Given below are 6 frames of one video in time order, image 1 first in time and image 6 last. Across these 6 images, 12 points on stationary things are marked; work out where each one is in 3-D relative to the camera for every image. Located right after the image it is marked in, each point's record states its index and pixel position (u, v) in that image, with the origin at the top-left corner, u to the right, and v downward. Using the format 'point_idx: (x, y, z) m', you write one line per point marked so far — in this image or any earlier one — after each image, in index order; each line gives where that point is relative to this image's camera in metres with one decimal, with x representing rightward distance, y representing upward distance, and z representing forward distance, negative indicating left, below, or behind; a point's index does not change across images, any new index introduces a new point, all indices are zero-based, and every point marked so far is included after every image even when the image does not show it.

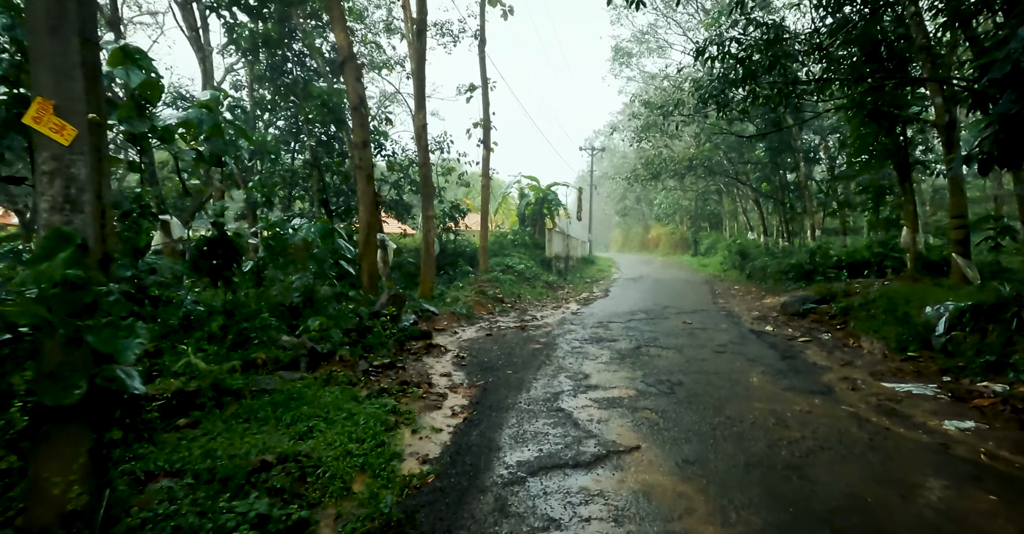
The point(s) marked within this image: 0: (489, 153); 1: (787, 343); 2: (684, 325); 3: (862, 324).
0: (-0.7, +3.6, +16.5) m
1: (+3.7, -1.0, +7.1) m
2: (+2.8, -1.0, +8.6) m
3: (+5.2, -0.9, +7.8) m
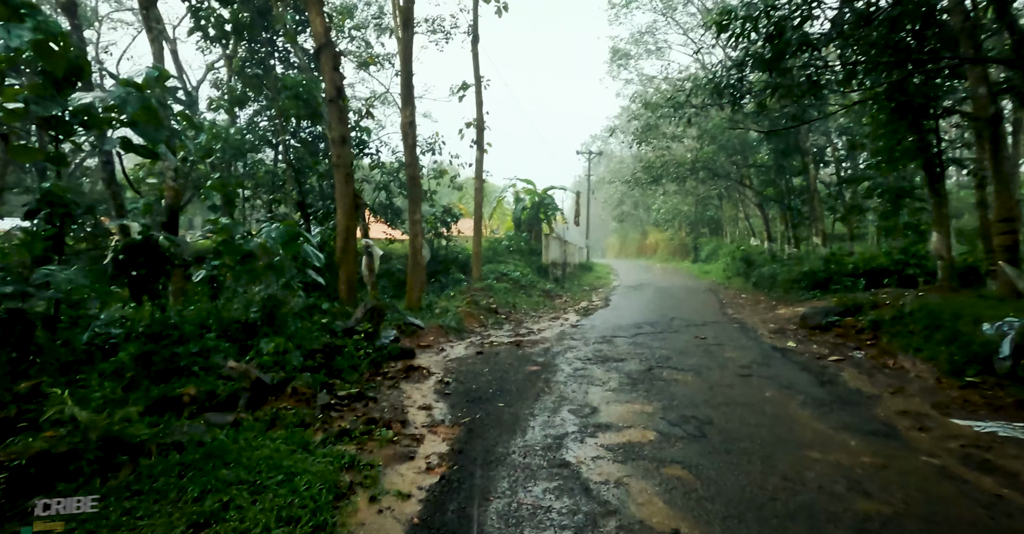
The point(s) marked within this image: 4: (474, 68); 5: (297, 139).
0: (-0.9, +3.3, +15.7) m
1: (+3.6, -1.2, +6.3) m
2: (+2.7, -1.1, +7.7) m
3: (+5.2, -1.0, +7.0) m
4: (-1.1, +5.9, +15.6) m
5: (-4.5, +2.7, +11.1) m
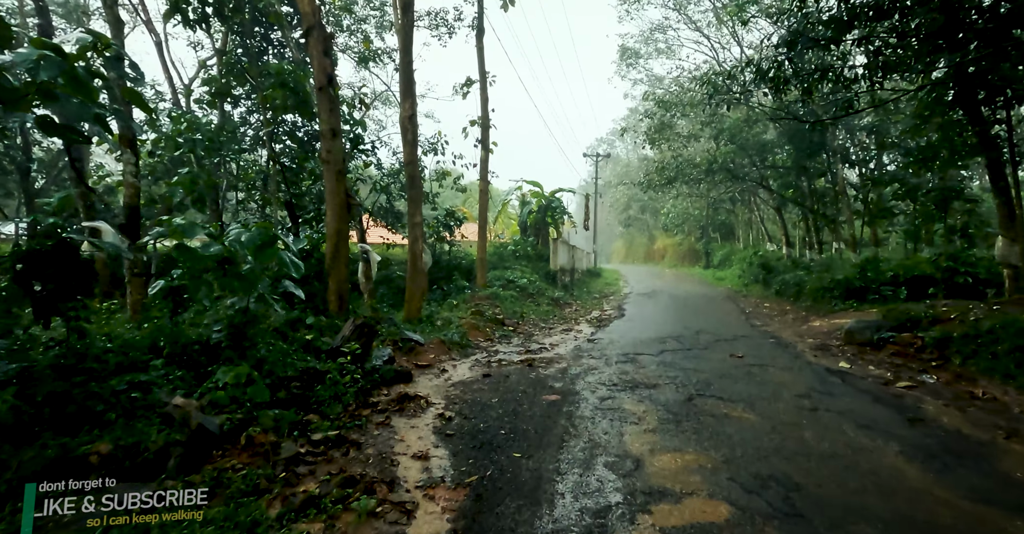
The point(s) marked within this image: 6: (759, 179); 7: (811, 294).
0: (-0.7, +3.2, +14.8) m
1: (+3.8, -1.3, +5.3) m
2: (+2.9, -1.2, +6.8) m
3: (+5.3, -1.1, +6.0) m
4: (-0.9, +5.7, +14.8) m
5: (-4.4, +2.6, +10.2) m
6: (+9.2, +3.3, +19.7) m
7: (+7.3, -0.7, +12.9) m
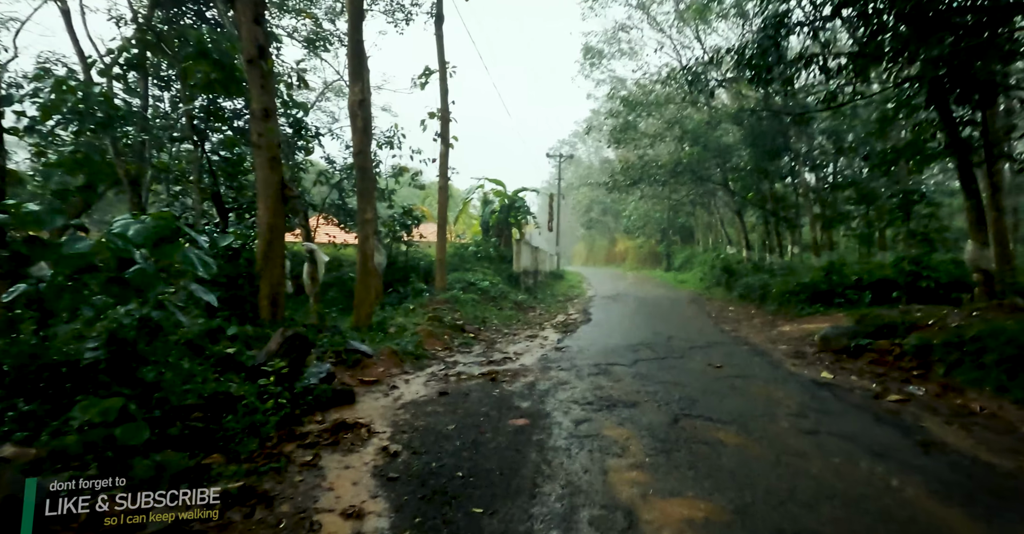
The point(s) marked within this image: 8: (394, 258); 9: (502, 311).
0: (-1.7, +3.1, +14.0) m
1: (+3.4, -1.3, +4.9) m
2: (+2.4, -1.3, +6.2) m
3: (+4.9, -1.2, +5.6) m
4: (-1.9, +5.7, +13.9) m
5: (-5.1, +2.6, +9.1) m
6: (+7.8, +3.2, +19.6) m
7: (+6.4, -0.7, +12.7) m
8: (-3.3, +0.2, +14.7) m
9: (-0.2, -1.1, +12.7) m
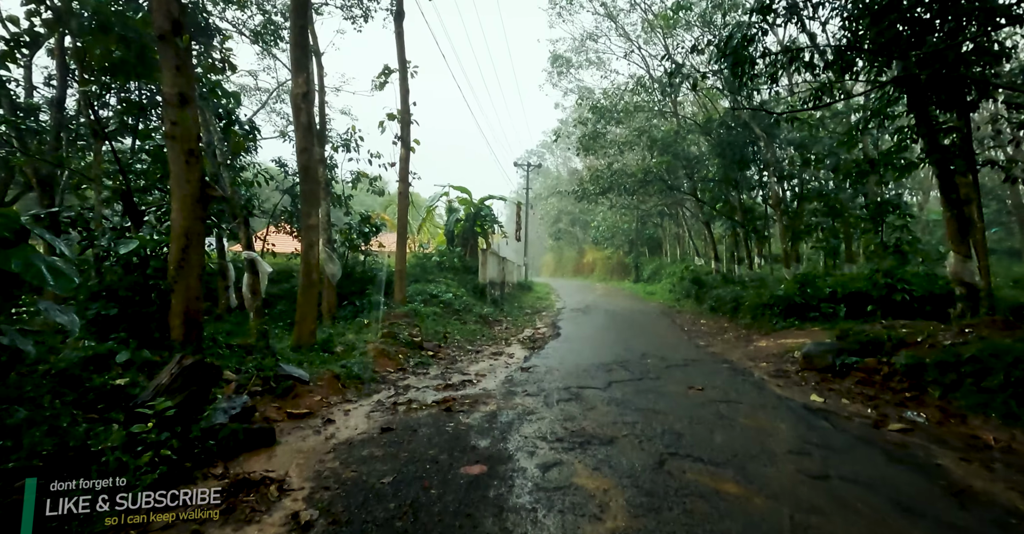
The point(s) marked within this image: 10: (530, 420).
0: (-2.6, +2.8, +13.2) m
1: (+3.1, -1.4, +4.3) m
2: (+2.0, -1.4, +5.6) m
3: (+4.5, -1.3, +5.1) m
4: (-2.8, +5.4, +13.2) m
5: (-5.6, +2.4, +8.1) m
6: (+6.5, +2.7, +19.3) m
7: (+5.5, -1.0, +12.3) m
8: (-4.2, 0.0, +13.8) m
9: (-1.1, -1.3, +11.9) m
10: (+0.1, -1.4, +4.8) m
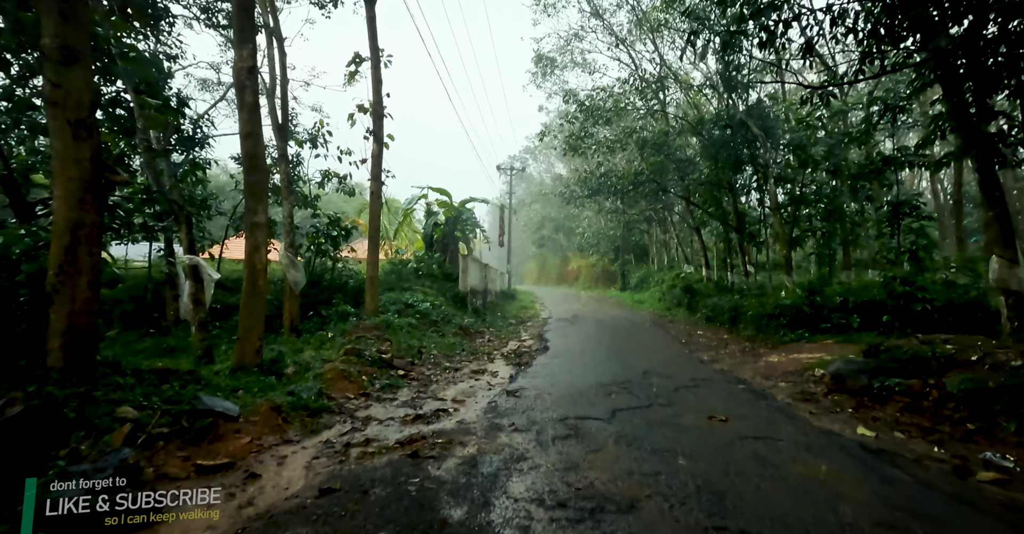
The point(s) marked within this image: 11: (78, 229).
0: (-3.0, +2.7, +12.0) m
1: (+3.0, -1.4, +3.3) m
2: (+1.8, -1.4, +4.5) m
3: (+4.4, -1.3, +4.2) m
4: (-3.2, +5.2, +12.1) m
5: (-5.8, +2.3, +6.9) m
6: (+5.9, +2.5, +18.5) m
7: (+5.2, -1.2, +11.4) m
8: (-4.6, -0.2, +12.5) m
9: (-1.4, -1.5, +10.8) m
10: (0.0, -1.4, +3.7) m
11: (-3.3, +0.3, +4.1) m
